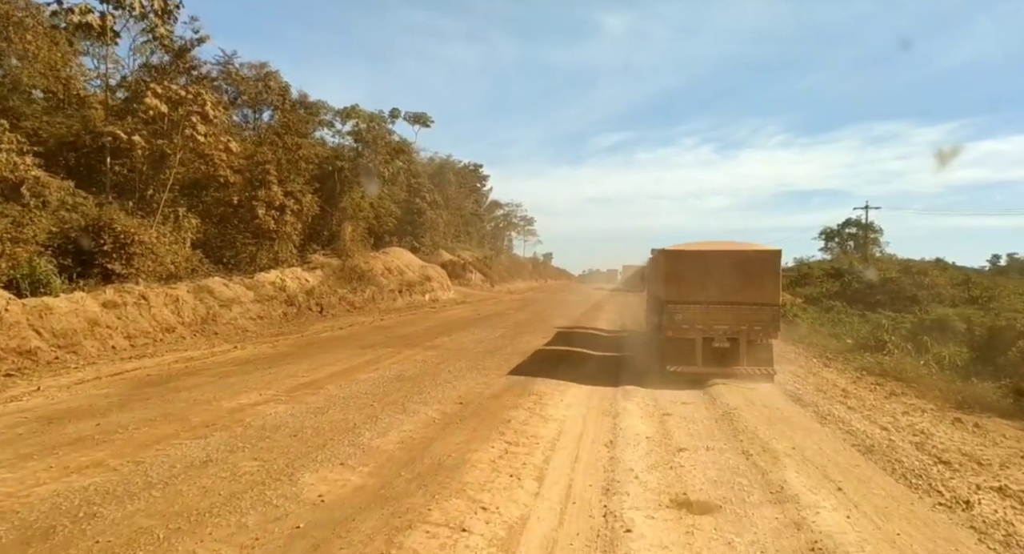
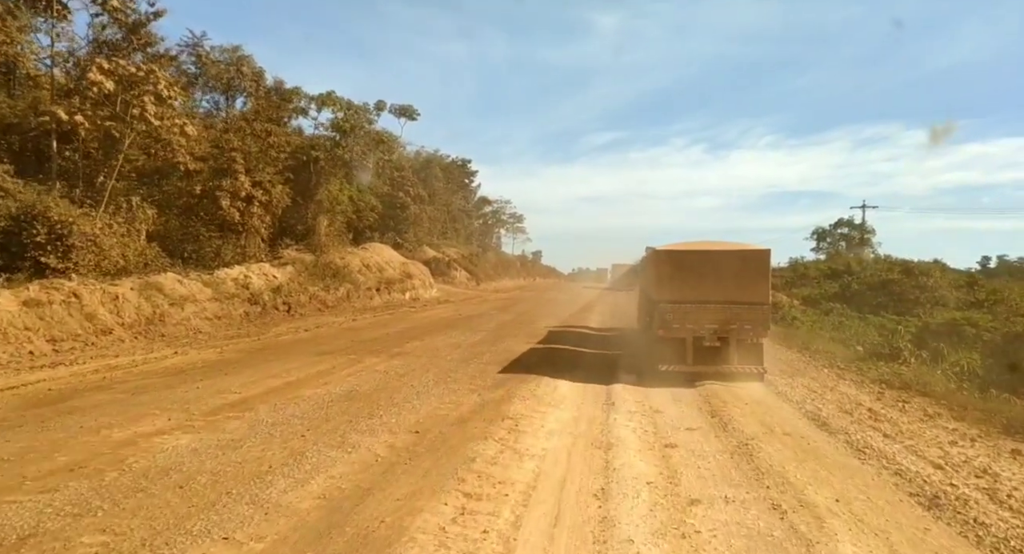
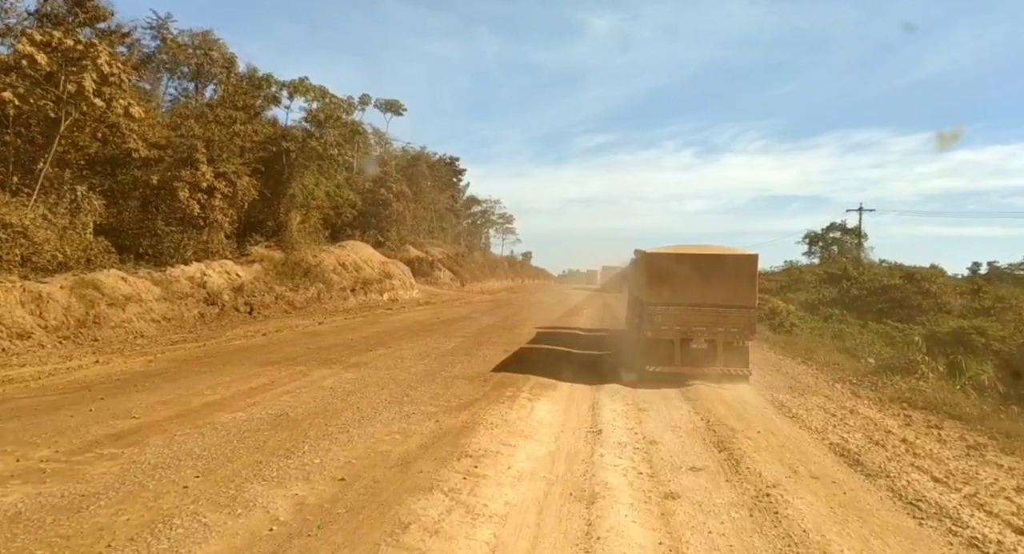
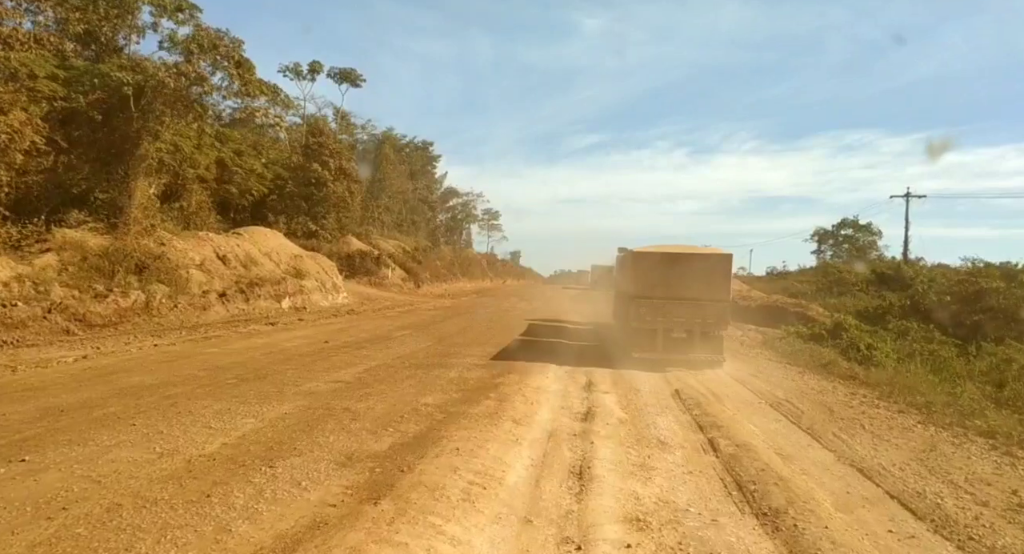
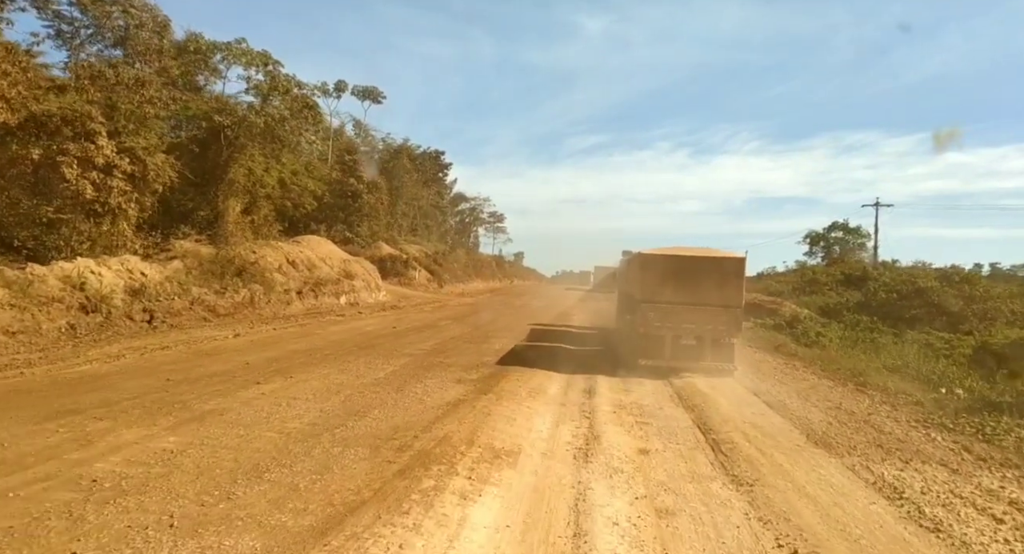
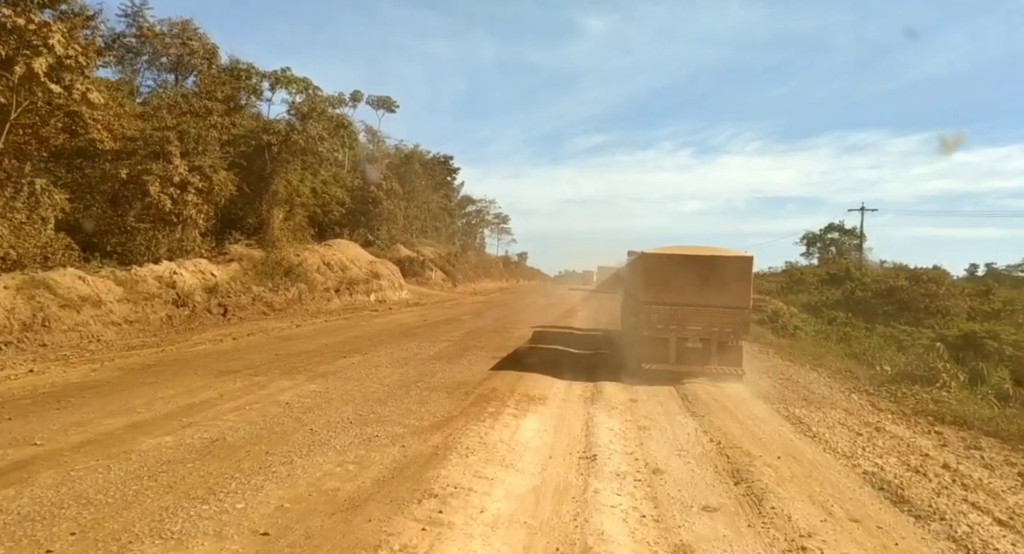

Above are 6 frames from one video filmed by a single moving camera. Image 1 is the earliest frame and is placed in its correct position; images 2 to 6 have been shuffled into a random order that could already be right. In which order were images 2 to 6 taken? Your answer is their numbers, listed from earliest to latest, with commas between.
2, 3, 6, 5, 4
